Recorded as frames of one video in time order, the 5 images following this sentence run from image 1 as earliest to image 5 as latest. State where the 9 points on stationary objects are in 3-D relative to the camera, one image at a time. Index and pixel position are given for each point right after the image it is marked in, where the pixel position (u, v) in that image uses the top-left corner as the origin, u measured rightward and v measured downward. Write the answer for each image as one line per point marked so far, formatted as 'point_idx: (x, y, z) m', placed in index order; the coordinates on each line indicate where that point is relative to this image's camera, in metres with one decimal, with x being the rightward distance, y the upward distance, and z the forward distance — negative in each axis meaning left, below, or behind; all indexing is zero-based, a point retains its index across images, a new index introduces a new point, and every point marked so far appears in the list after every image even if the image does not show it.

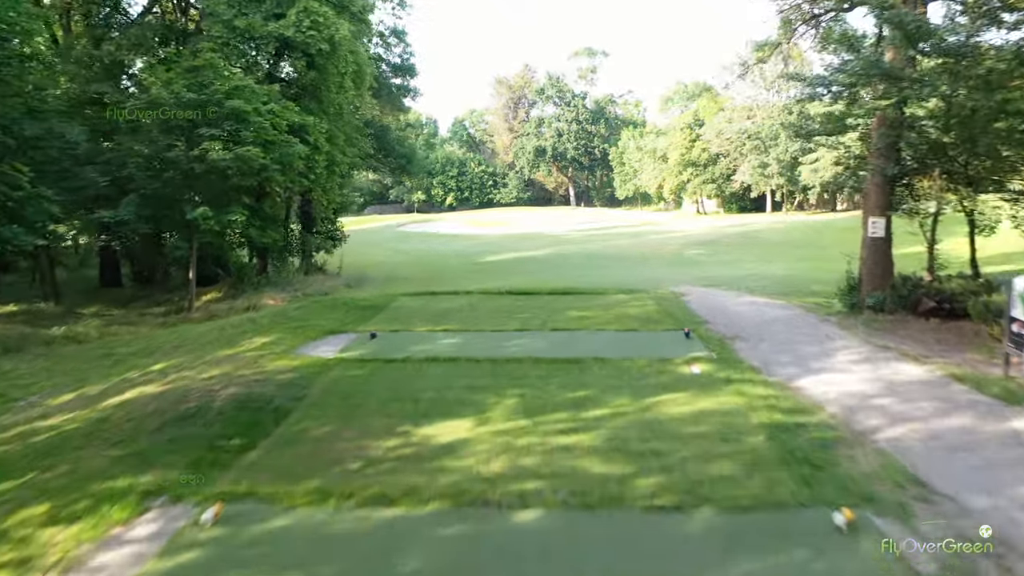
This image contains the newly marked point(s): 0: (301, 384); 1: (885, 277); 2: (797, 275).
0: (-1.1, -0.5, +4.5) m
1: (+2.9, +0.1, +6.4) m
2: (+3.8, +0.2, +11.1) m
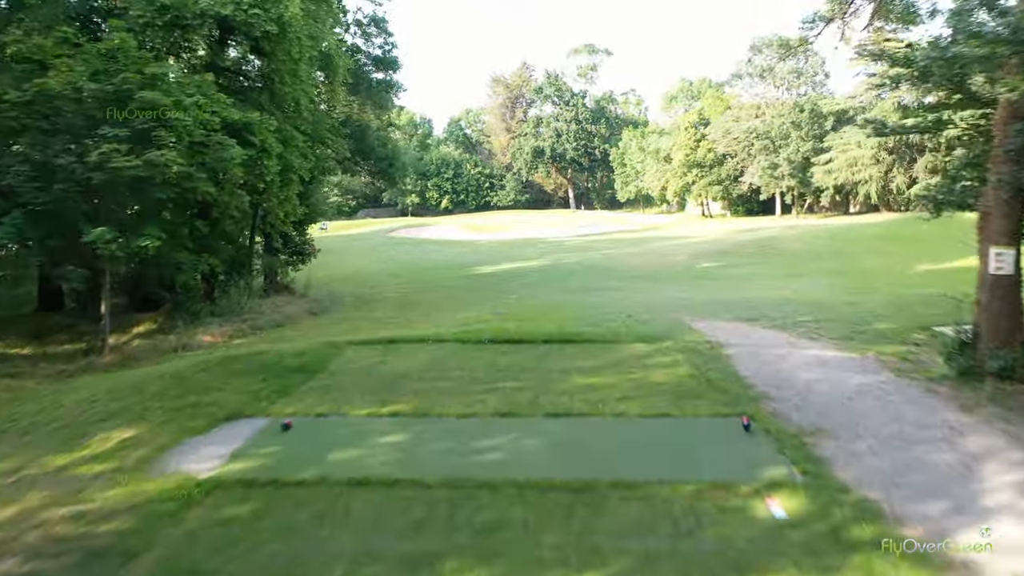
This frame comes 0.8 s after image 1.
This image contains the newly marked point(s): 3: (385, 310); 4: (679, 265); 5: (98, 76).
0: (-1.3, -0.9, +2.7) m
1: (+2.8, -0.2, +4.6) m
2: (+3.7, -0.1, +9.3) m
3: (-1.7, -0.3, +10.9) m
4: (+3.4, +0.5, +17.2) m
5: (-3.5, +1.8, +7.1) m
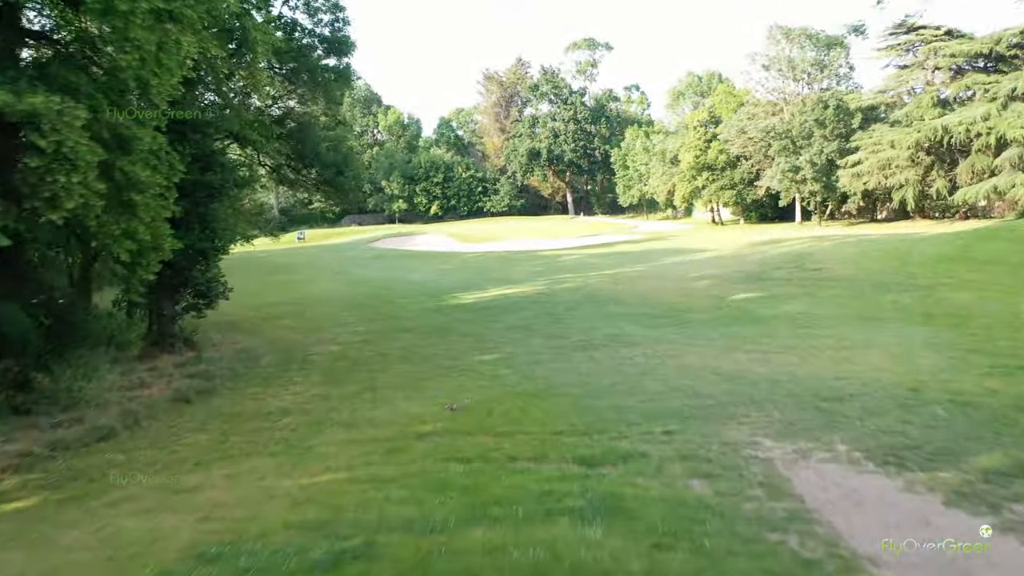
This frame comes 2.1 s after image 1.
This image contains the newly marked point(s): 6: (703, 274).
0: (-1.5, -1.5, -0.7) m
1: (+2.5, -0.8, +1.2) m
2: (+3.4, -0.7, +5.8) m
3: (-1.9, -0.9, +7.5) m
4: (+3.2, -0.1, +13.8) m
5: (-3.8, +1.2, +3.7) m
6: (+4.0, +0.3, +17.2) m
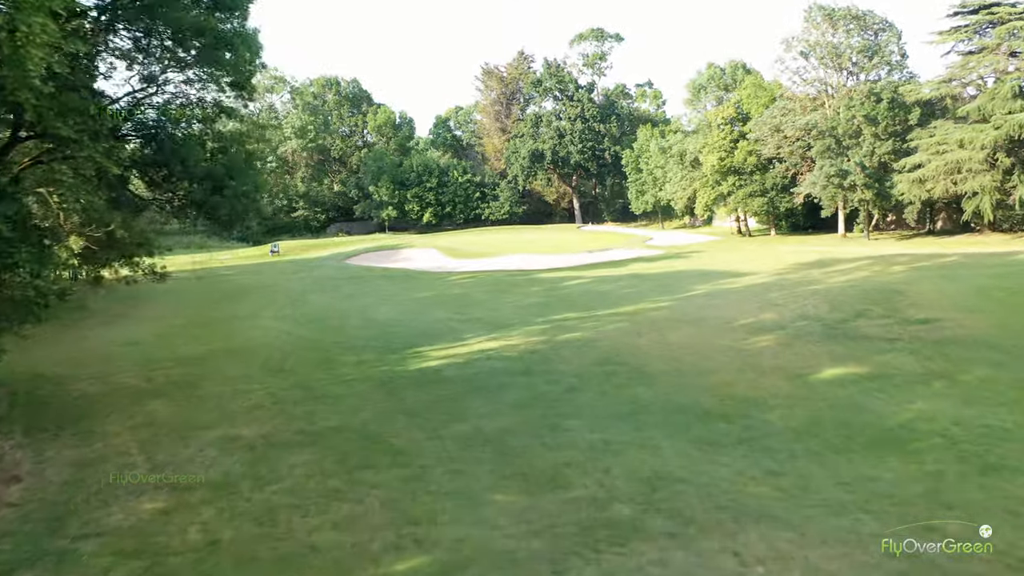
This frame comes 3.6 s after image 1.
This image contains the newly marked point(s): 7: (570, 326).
0: (-1.9, -2.2, -5.2) m
1: (+2.1, -1.6, -3.4) m
2: (+3.1, -1.5, +1.3) m
3: (-2.3, -1.7, +3.0) m
4: (+2.9, -0.9, +9.3) m
5: (-4.2, +0.4, -0.8) m
6: (+3.7, -0.5, +12.6) m
7: (+1.0, -0.6, +14.0) m
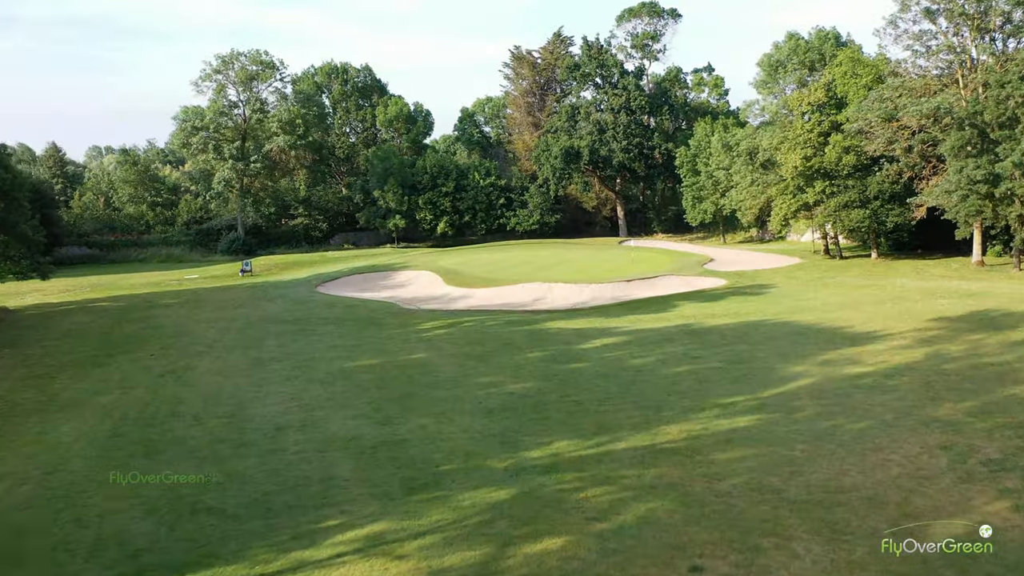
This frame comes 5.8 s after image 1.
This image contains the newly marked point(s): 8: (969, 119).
0: (-3.8, -3.3, -12.2) m
1: (+0.3, -2.7, -10.6) m
2: (+1.6, -2.6, -6.1) m
3: (-3.6, -2.7, -4.0) m
4: (+1.9, -2.0, +1.9) m
5: (-5.8, -0.6, -7.7) m
6: (+3.0, -1.6, +5.2) m
7: (+0.3, -1.7, +6.7) m
8: (+10.5, +3.9, +19.1) m
